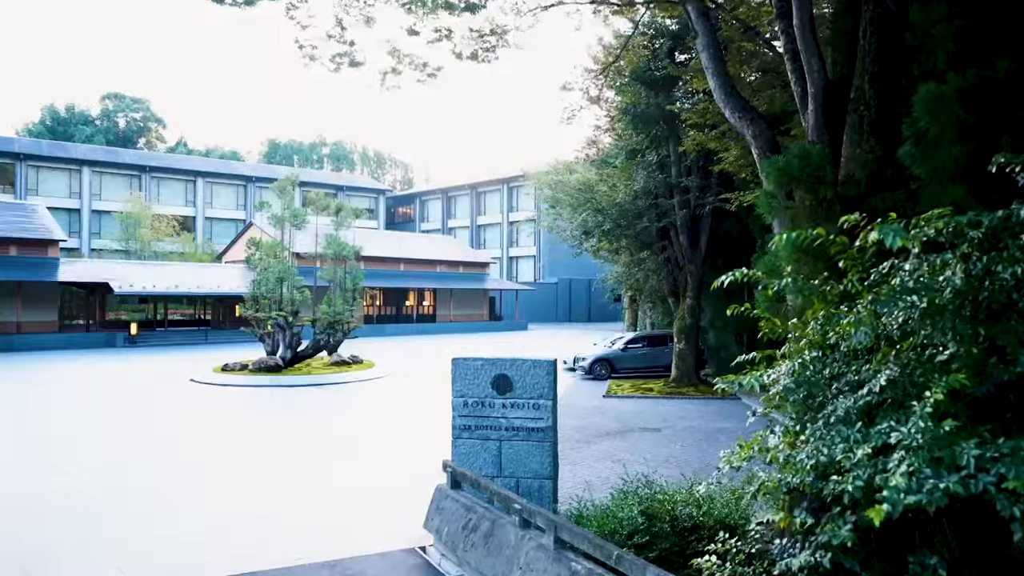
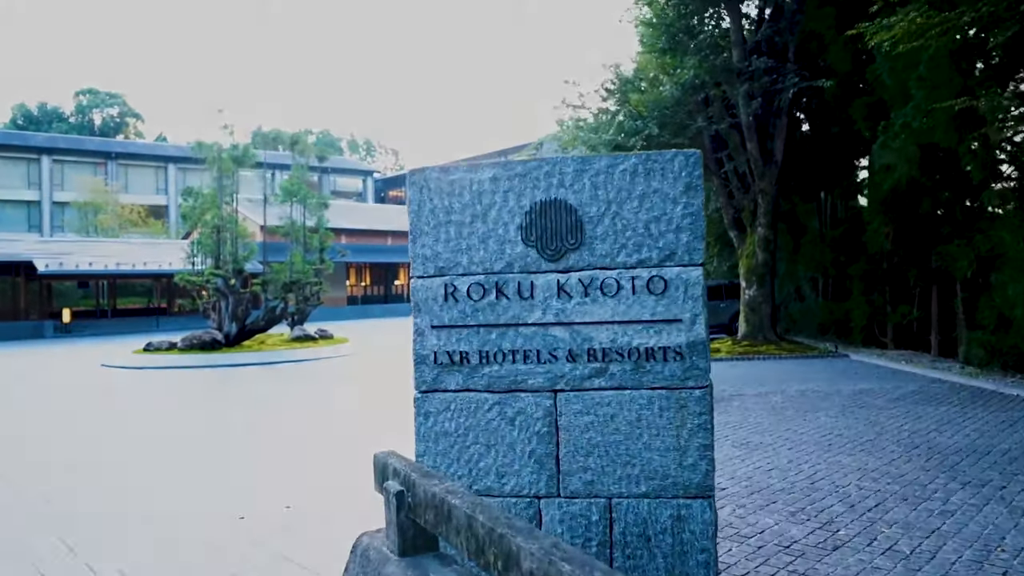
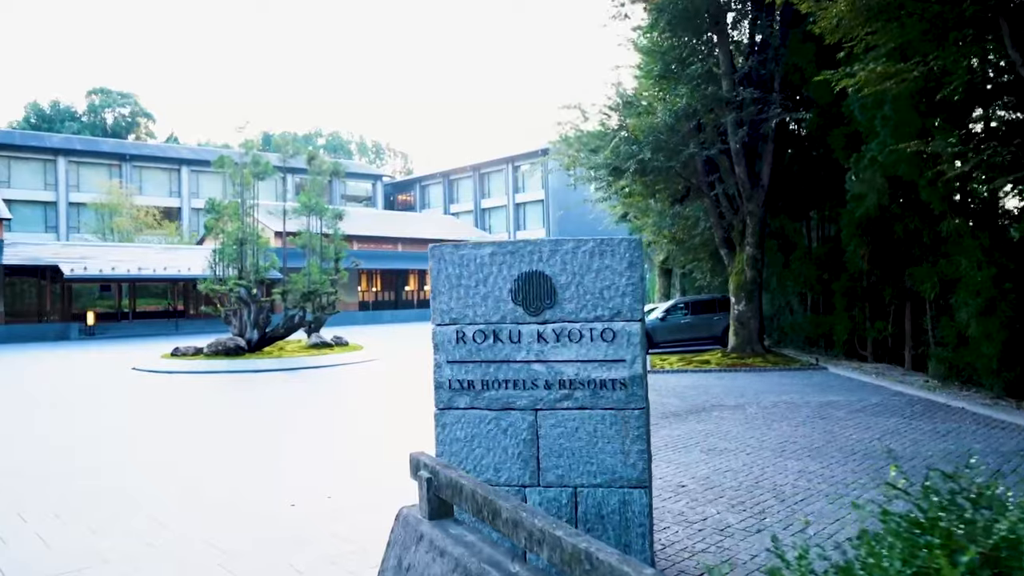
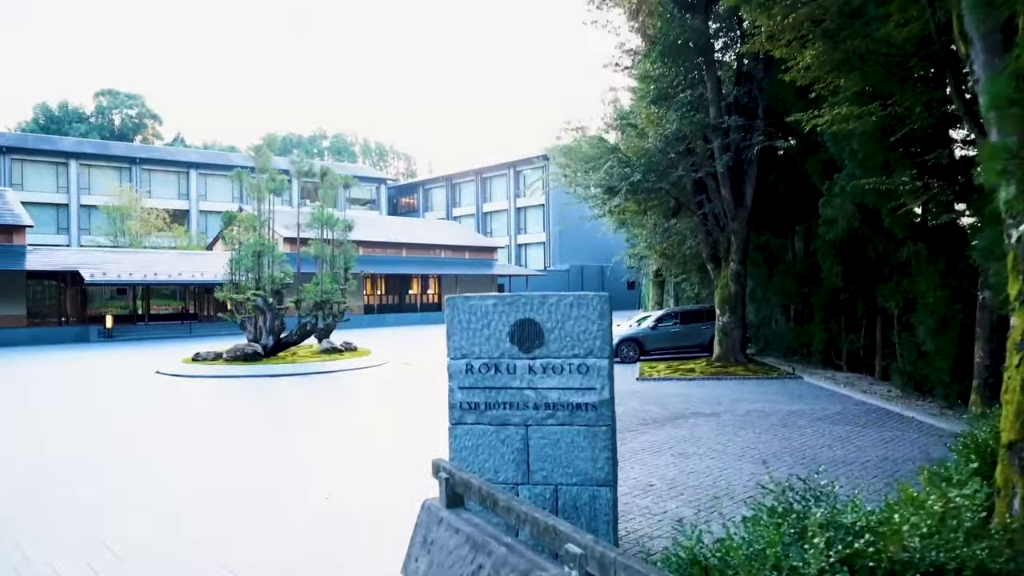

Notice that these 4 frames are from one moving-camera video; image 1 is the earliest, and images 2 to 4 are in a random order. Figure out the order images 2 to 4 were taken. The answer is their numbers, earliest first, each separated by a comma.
4, 3, 2
